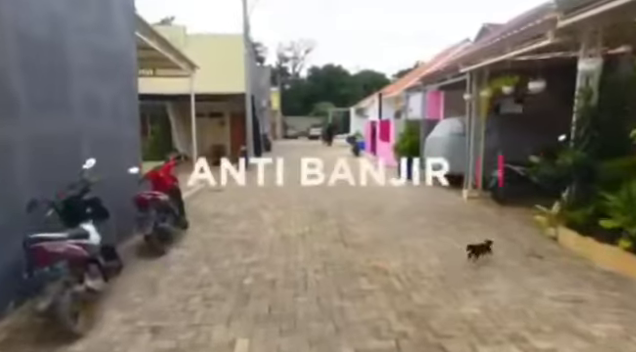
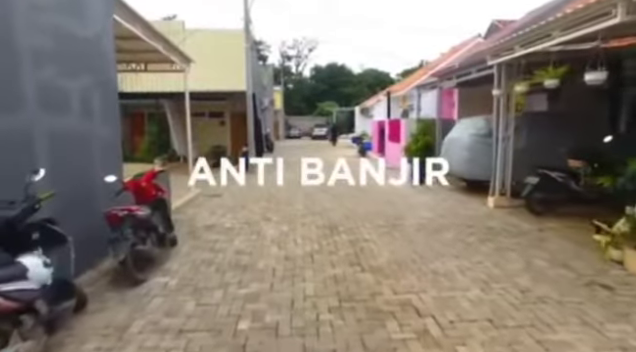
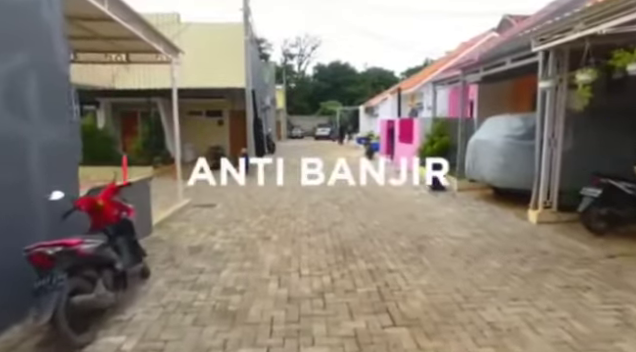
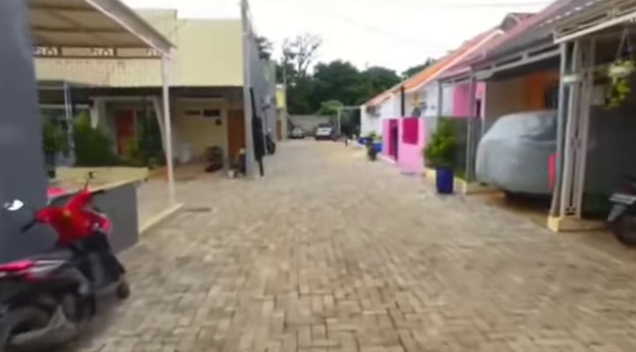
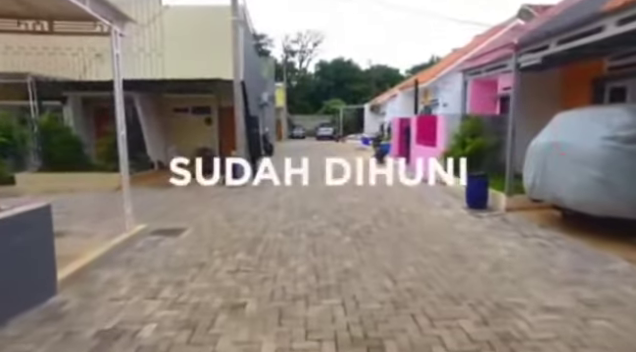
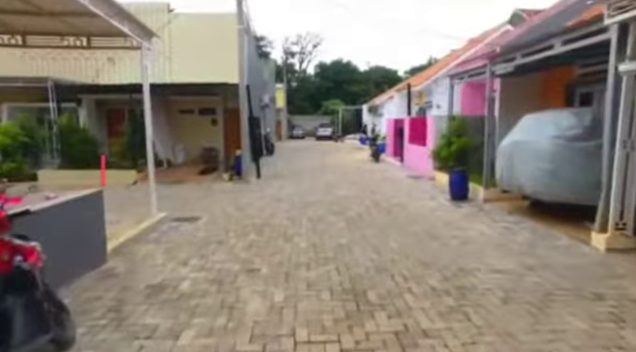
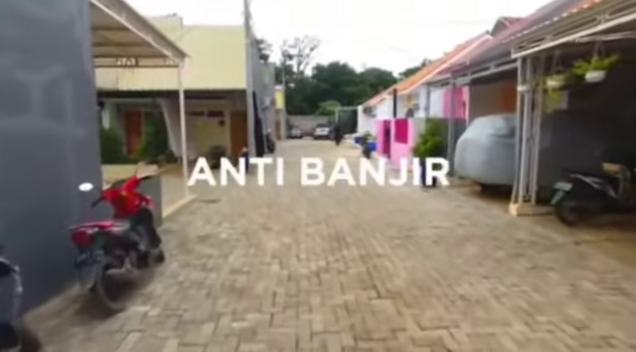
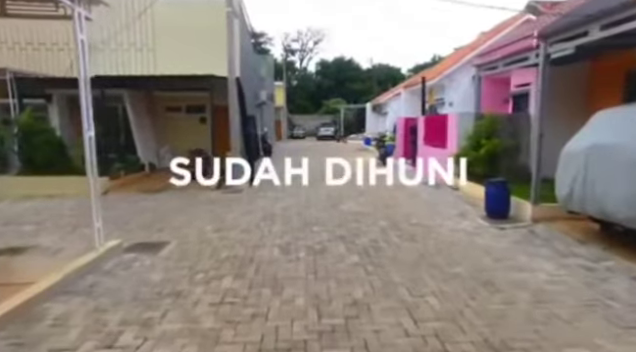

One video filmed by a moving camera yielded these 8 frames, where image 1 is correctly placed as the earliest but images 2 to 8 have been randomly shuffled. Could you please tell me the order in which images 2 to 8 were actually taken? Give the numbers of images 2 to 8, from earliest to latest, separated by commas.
2, 7, 3, 4, 6, 5, 8
